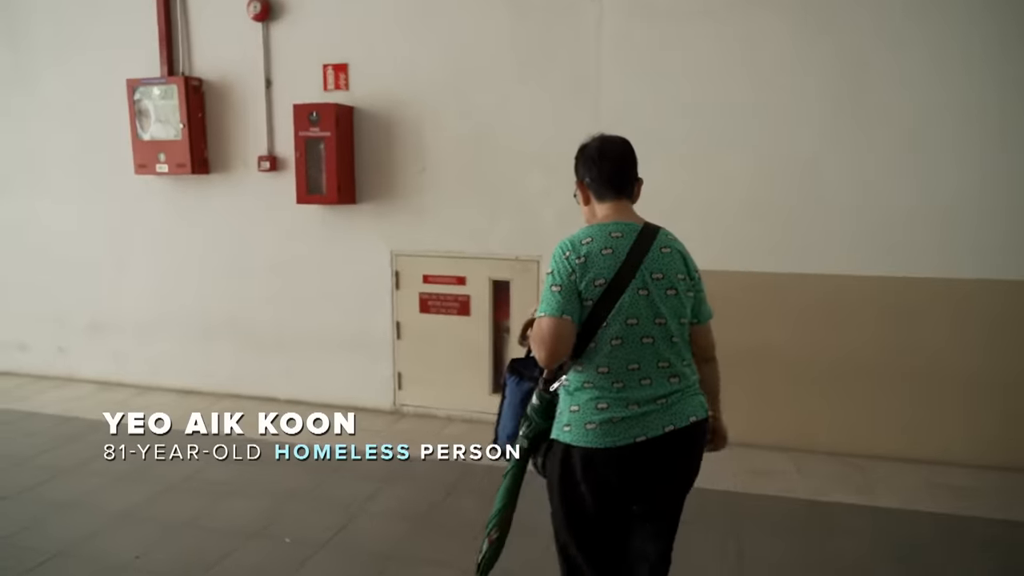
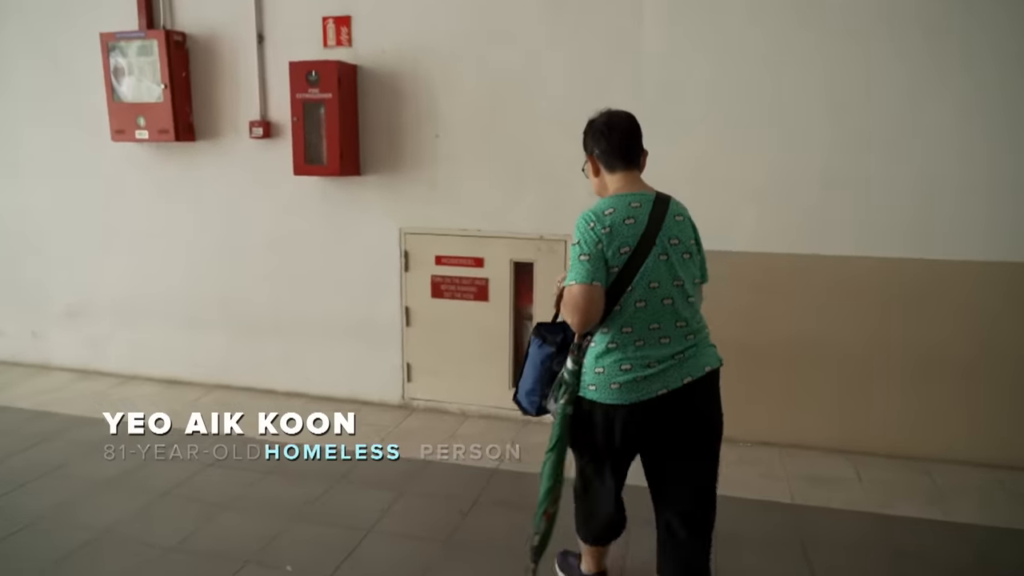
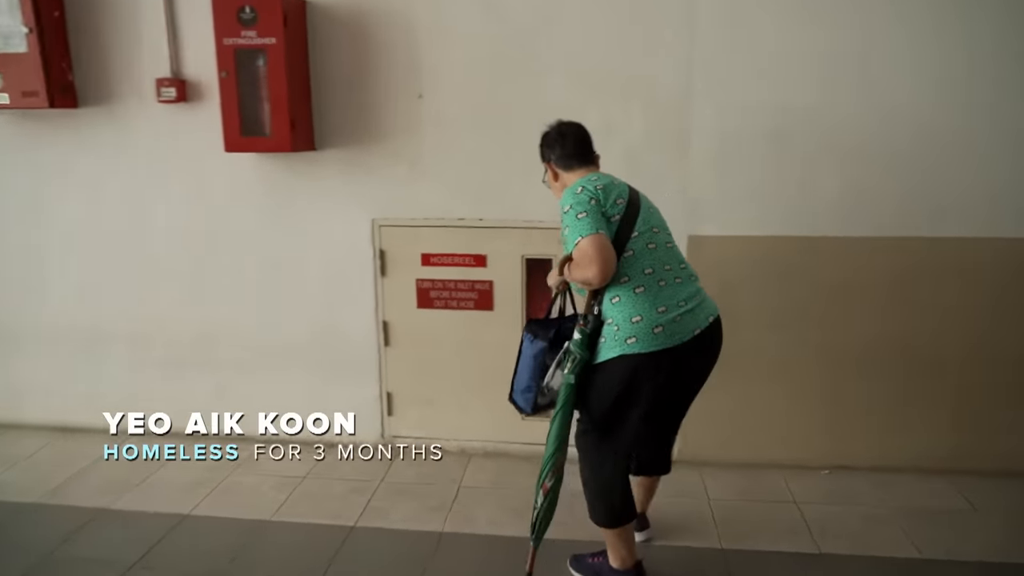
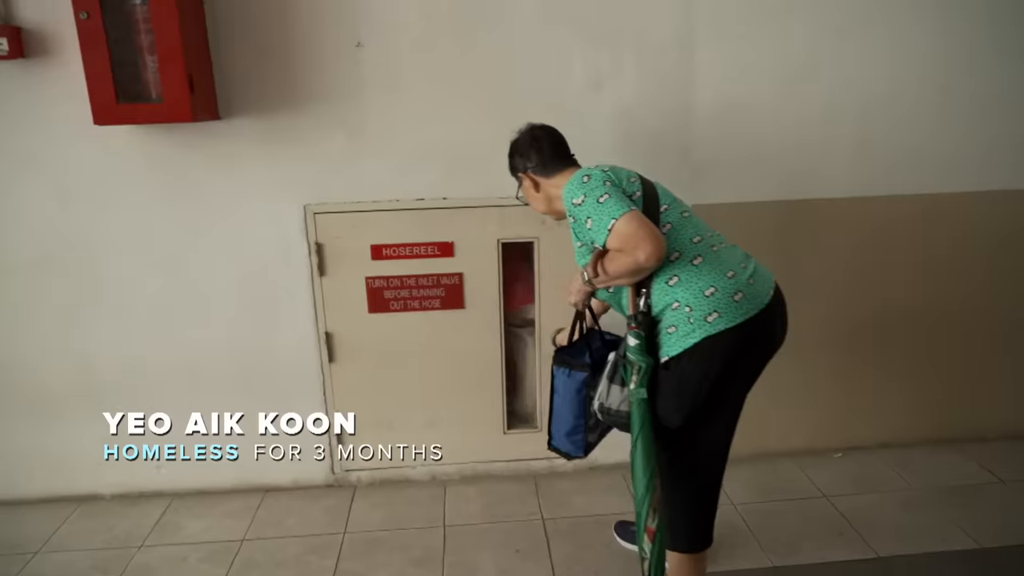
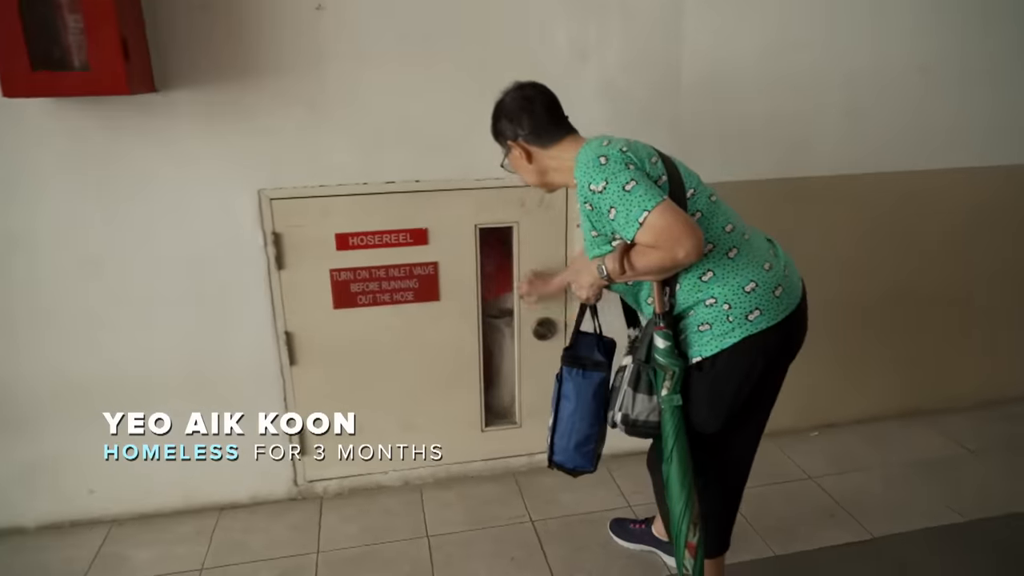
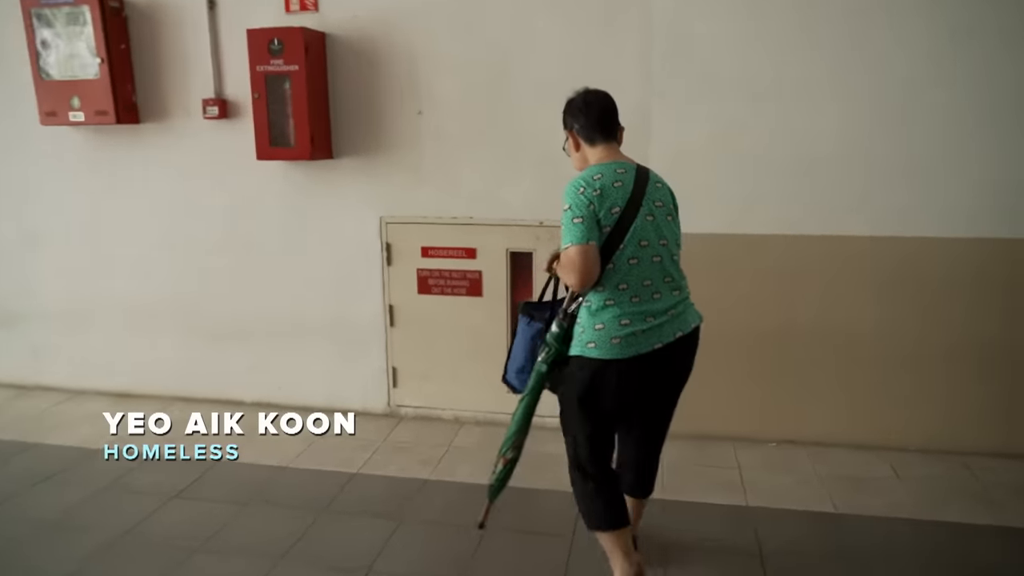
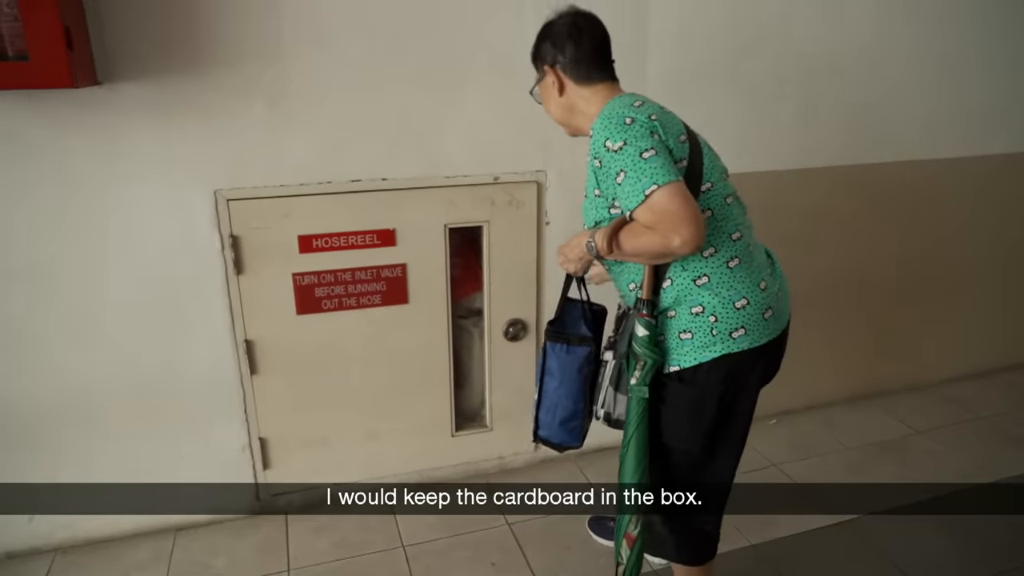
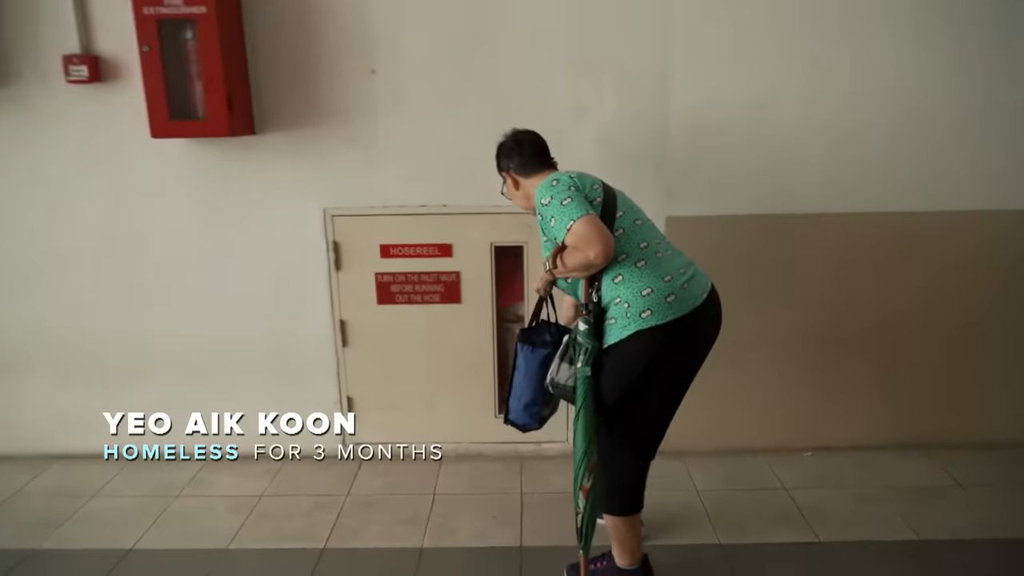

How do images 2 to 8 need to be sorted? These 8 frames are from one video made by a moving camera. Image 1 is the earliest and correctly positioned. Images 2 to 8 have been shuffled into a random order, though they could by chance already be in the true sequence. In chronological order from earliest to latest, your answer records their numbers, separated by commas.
2, 6, 3, 8, 4, 5, 7
